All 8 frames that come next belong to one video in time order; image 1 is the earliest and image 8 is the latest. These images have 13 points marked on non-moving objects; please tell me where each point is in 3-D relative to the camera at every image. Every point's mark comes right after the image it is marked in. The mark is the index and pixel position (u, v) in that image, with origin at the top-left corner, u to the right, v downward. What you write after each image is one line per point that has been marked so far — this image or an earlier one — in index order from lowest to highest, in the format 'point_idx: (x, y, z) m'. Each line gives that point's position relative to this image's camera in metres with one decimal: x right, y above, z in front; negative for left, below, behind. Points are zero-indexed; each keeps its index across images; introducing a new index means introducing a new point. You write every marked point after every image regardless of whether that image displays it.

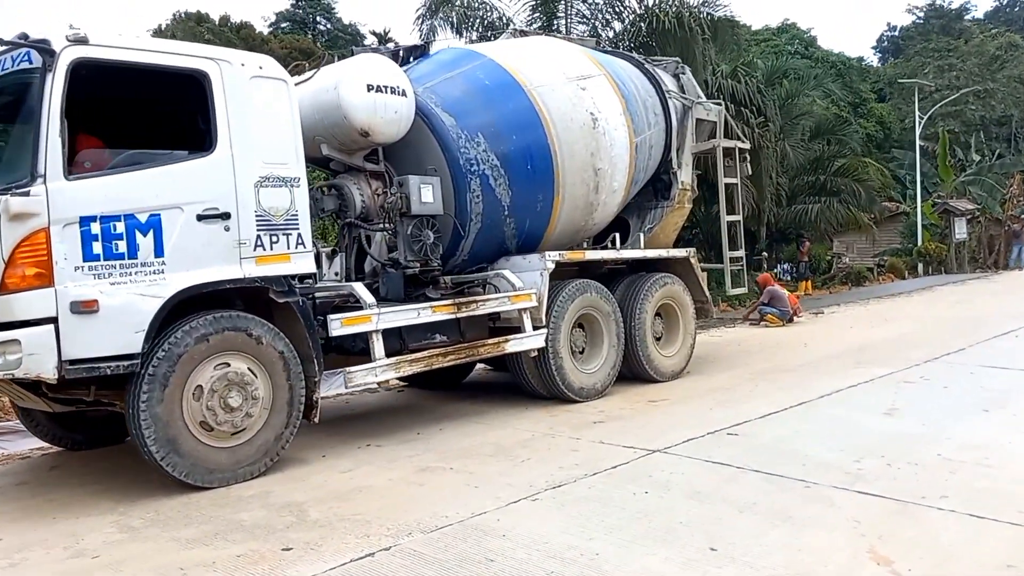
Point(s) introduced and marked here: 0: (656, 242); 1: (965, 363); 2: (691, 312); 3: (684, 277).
0: (+1.9, +0.6, +9.8) m
1: (+5.3, -0.9, +9.0) m
2: (+2.1, -0.3, +9.0) m
3: (+2.1, +0.1, +9.3) m
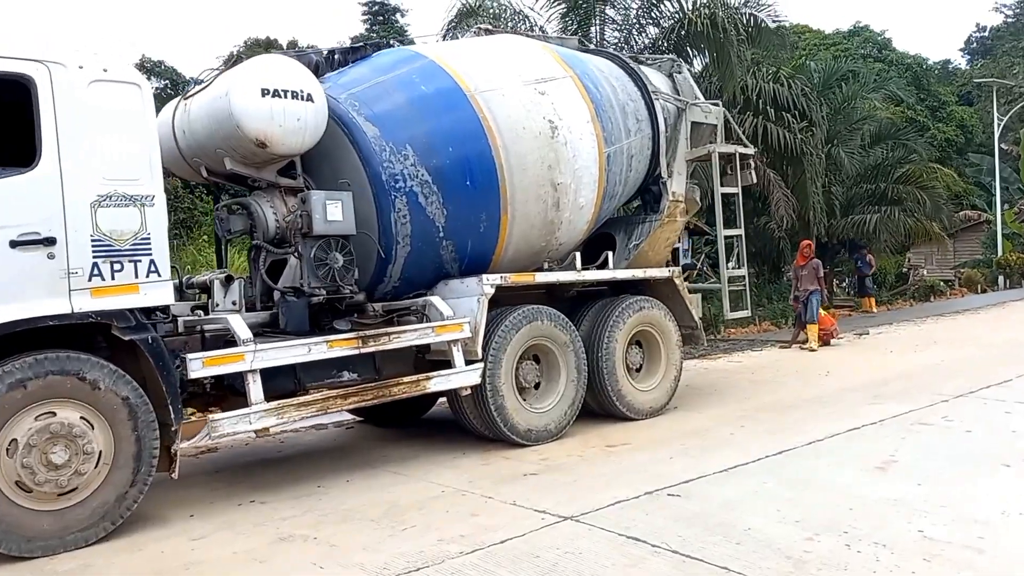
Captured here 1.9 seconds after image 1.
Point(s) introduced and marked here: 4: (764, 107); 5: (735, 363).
0: (+1.5, +0.3, +8.7) m
1: (+4.9, -1.1, +7.6) m
2: (+1.7, -0.5, +7.9) m
3: (+1.7, -0.1, +8.2) m
4: (+5.9, +4.2, +18.0) m
5: (+3.4, -1.2, +11.7) m
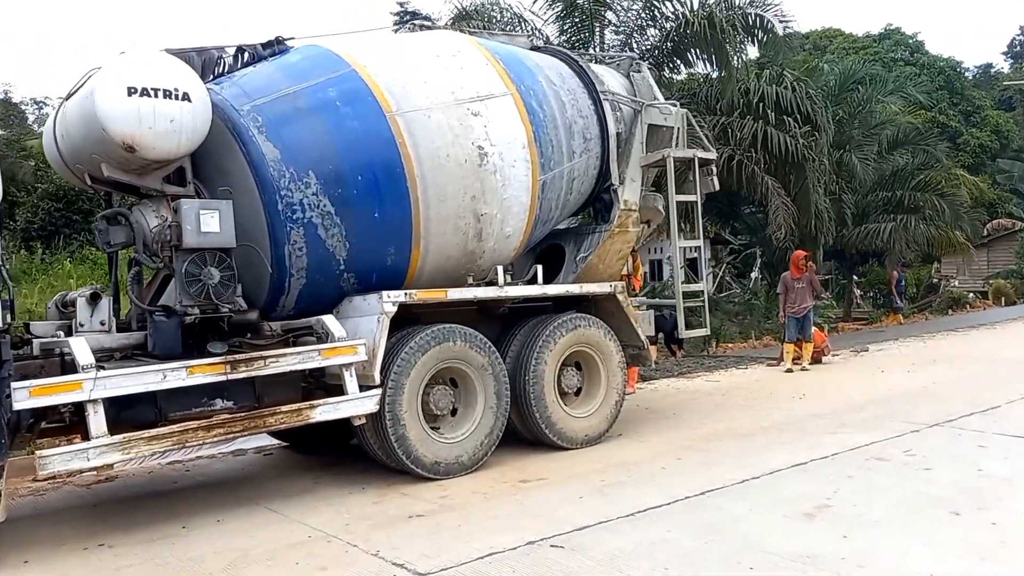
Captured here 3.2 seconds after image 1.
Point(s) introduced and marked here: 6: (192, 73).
0: (+0.9, +0.1, +8.1) m
1: (+4.2, -1.3, +6.9) m
2: (+1.0, -0.7, +7.3) m
3: (+1.0, -0.3, +7.6) m
4: (+5.7, +4.0, +17.2) m
5: (+2.9, -1.4, +11.0) m
6: (-2.3, +1.5, +5.5) m
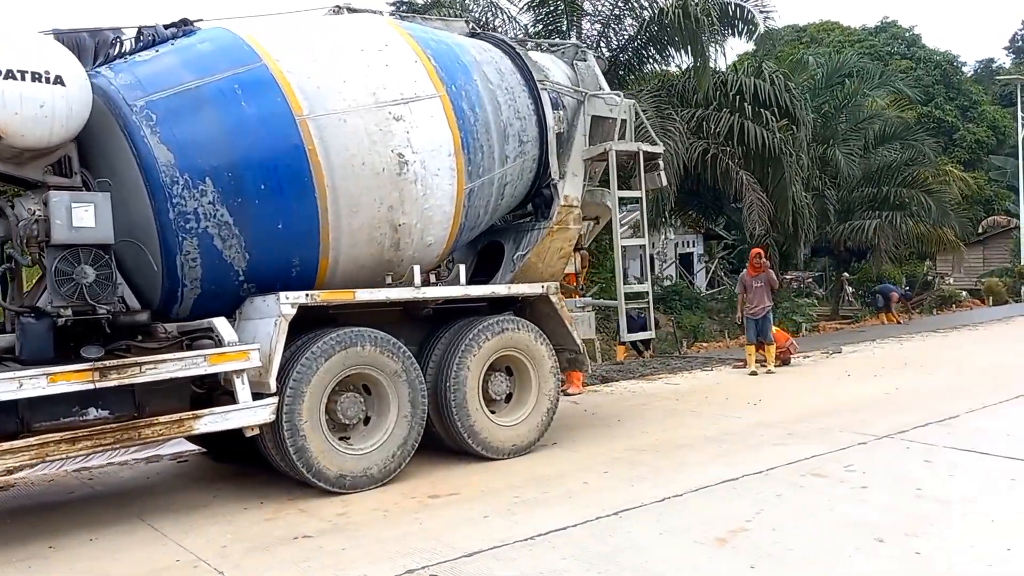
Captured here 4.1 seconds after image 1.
0: (+0.2, +0.1, +7.7) m
1: (+3.6, -1.3, +6.5) m
2: (+0.4, -0.7, +6.9) m
3: (+0.4, -0.3, +7.2) m
4: (+5.0, +4.0, +16.8) m
5: (+2.2, -1.3, +10.6) m
6: (-2.9, +1.5, +5.1) m
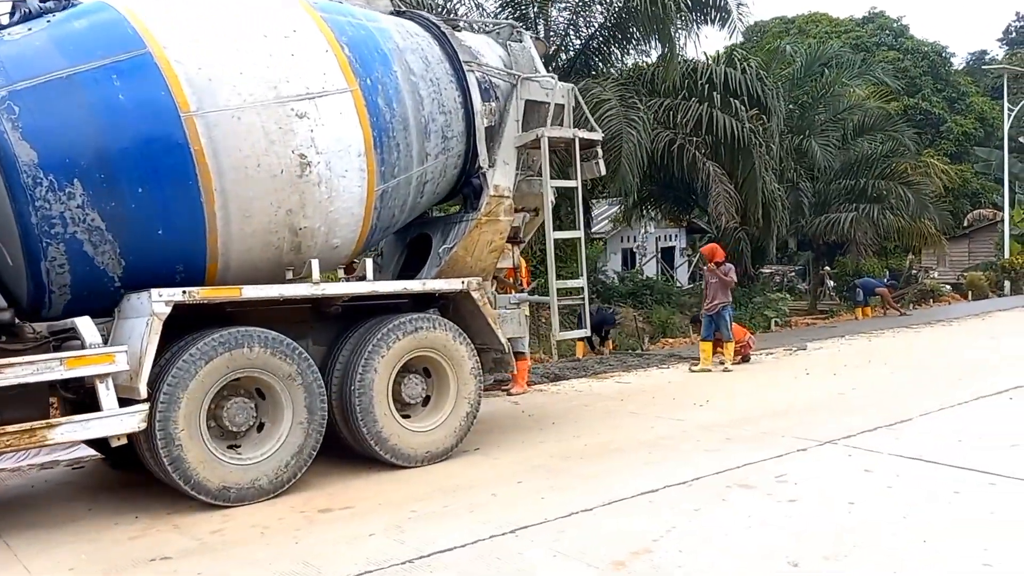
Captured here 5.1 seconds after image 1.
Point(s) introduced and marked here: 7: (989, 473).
0: (-0.5, +0.2, +7.3) m
1: (+2.9, -1.3, +6.1) m
2: (-0.3, -0.7, +6.4) m
3: (-0.3, -0.3, +6.7) m
4: (+4.2, +4.1, +16.4) m
5: (+1.5, -1.3, +10.2) m
6: (-3.6, +1.6, +4.6) m
7: (+3.4, -1.3, +5.6) m
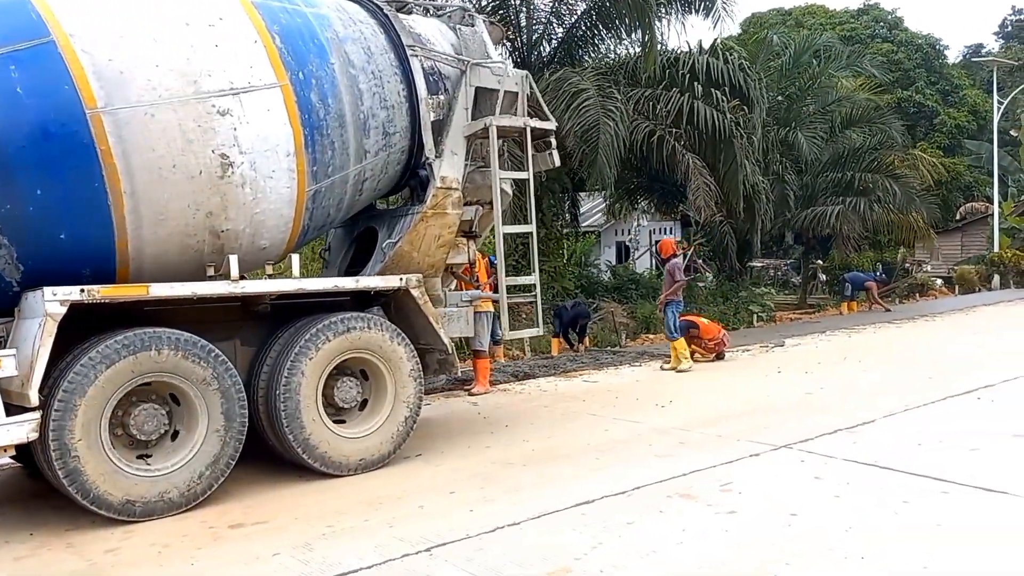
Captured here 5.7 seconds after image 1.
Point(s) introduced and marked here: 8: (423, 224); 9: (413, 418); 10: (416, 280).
0: (-0.9, +0.2, +6.9) m
1: (+2.4, -1.3, +5.8) m
2: (-0.8, -0.7, +6.1) m
3: (-0.8, -0.2, +6.4) m
4: (+3.7, +4.3, +16.0) m
5: (+1.0, -1.2, +9.9) m
6: (-4.1, +1.6, +4.2) m
7: (+3.0, -1.3, +5.3) m
8: (-0.8, +0.6, +6.8) m
9: (-0.8, -1.0, +6.1) m
10: (-0.8, +0.1, +6.2) m
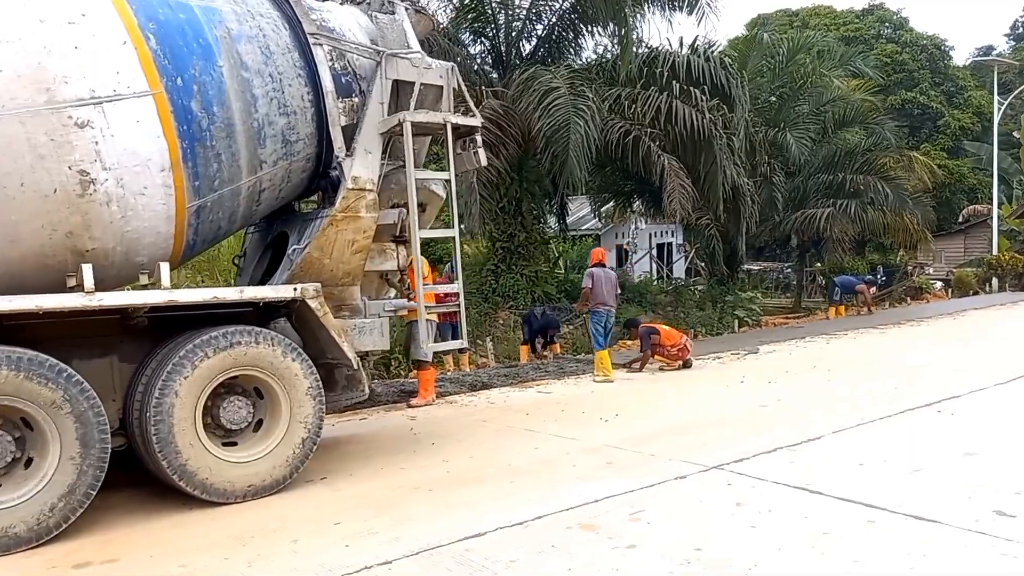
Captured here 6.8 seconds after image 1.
0: (-1.6, +0.1, +6.4) m
1: (+1.7, -1.3, +5.3) m
2: (-1.5, -0.7, +5.6) m
3: (-1.5, -0.3, +5.9) m
4: (+3.1, +4.2, +15.5) m
5: (+0.4, -1.3, +9.4) m
6: (-4.8, +1.5, +3.8) m
7: (+2.3, -1.4, +4.8) m
8: (-1.5, +0.5, +6.4) m
9: (-1.5, -1.1, +5.6) m
10: (-1.4, 0.0, +5.7) m
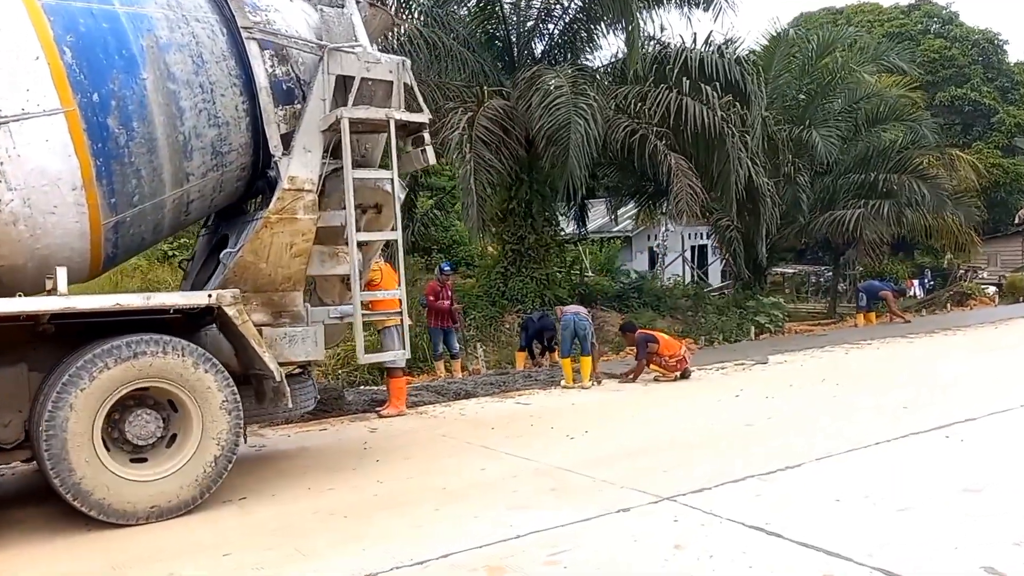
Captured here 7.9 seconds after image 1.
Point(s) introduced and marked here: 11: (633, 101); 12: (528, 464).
0: (-2.0, +0.1, +6.1) m
1: (+1.2, -1.4, +4.7) m
2: (-1.9, -0.8, +5.2) m
3: (-1.9, -0.4, +5.5) m
4: (+3.2, +4.1, +14.8) m
5: (+0.1, -1.4, +8.9) m
6: (-5.3, +1.5, +3.6) m
7: (+1.7, -1.5, +4.2) m
8: (-1.9, +0.4, +6.0) m
9: (-1.9, -1.2, +5.2) m
10: (-1.9, -0.1, +5.3) m
11: (+2.3, +3.6, +14.7) m
12: (+0.2, -1.4, +6.2) m
